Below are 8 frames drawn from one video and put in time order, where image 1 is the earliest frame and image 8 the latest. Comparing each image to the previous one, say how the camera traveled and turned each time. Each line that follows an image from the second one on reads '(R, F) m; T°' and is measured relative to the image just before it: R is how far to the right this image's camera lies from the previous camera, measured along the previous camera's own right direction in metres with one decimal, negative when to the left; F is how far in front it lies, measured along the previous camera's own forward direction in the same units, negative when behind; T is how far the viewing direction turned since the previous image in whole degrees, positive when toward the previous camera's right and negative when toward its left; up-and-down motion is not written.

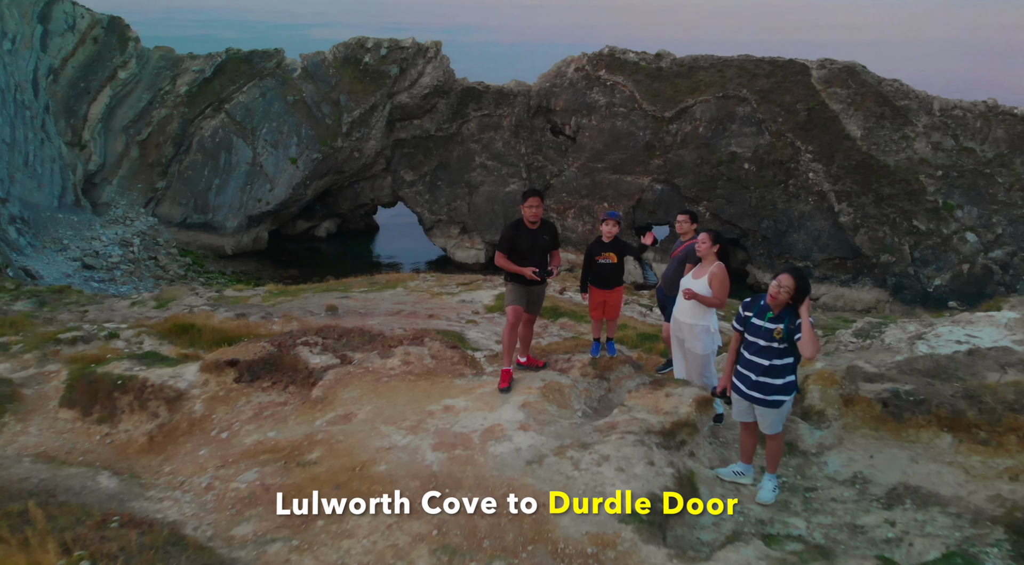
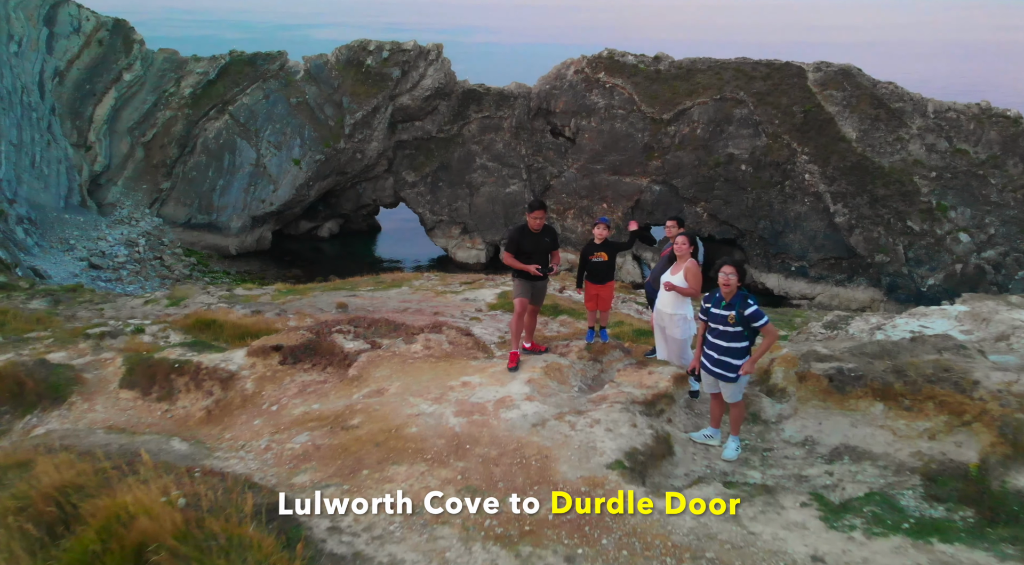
(0.0, -0.6) m; 0°
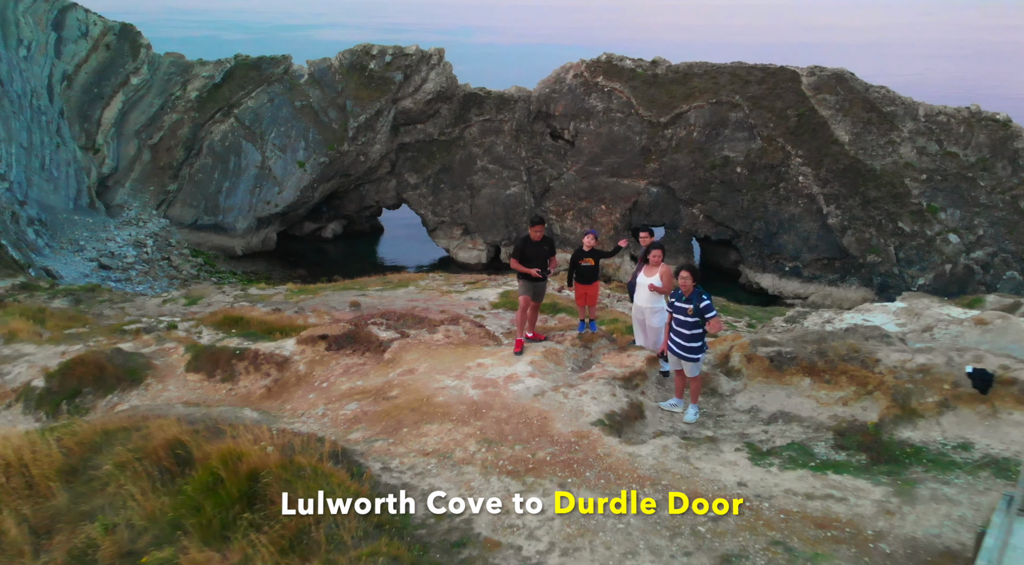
(0.0, -0.9) m; 0°
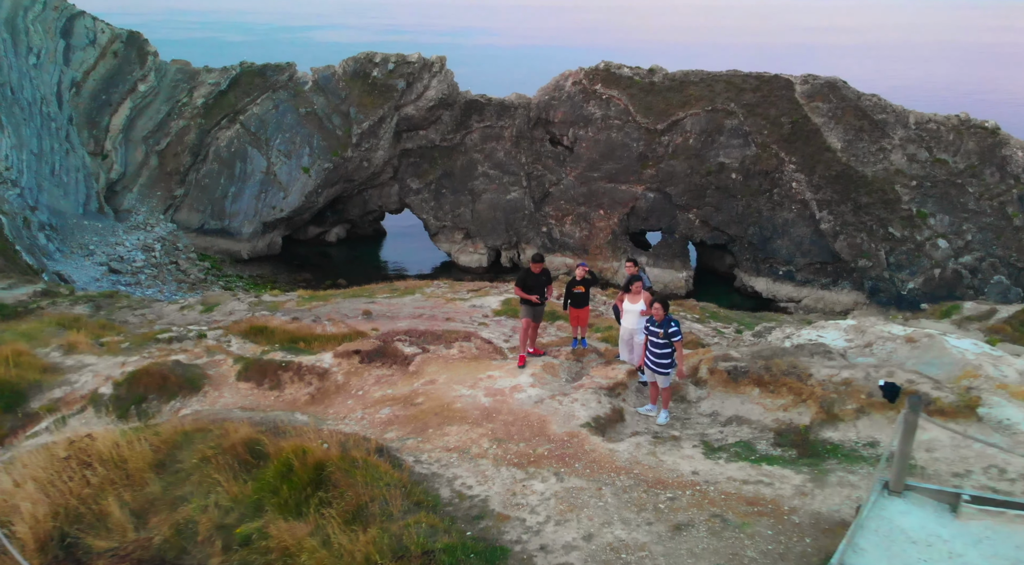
(0.0, -1.0) m; 0°
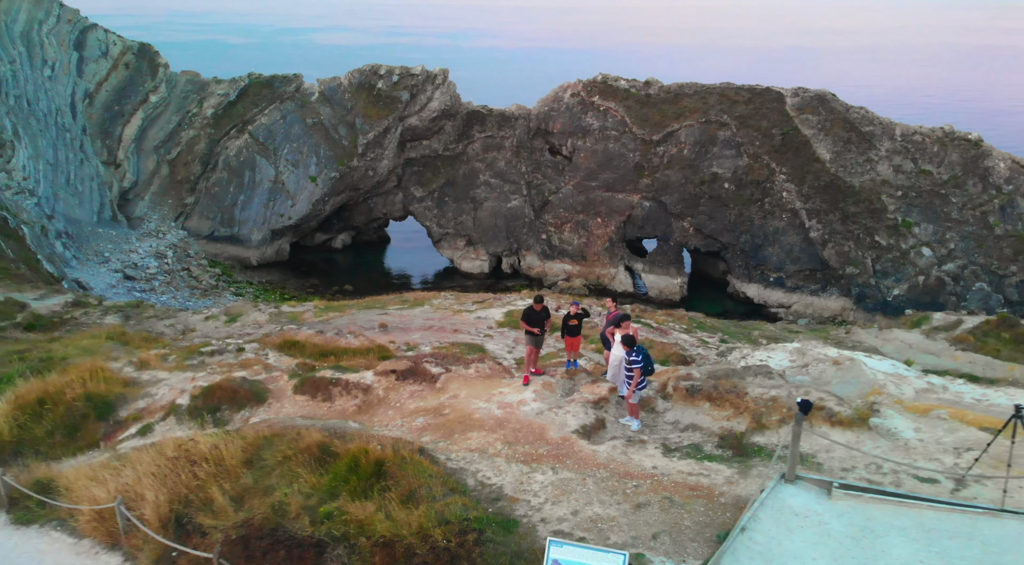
(-0.1, -1.5) m; 0°
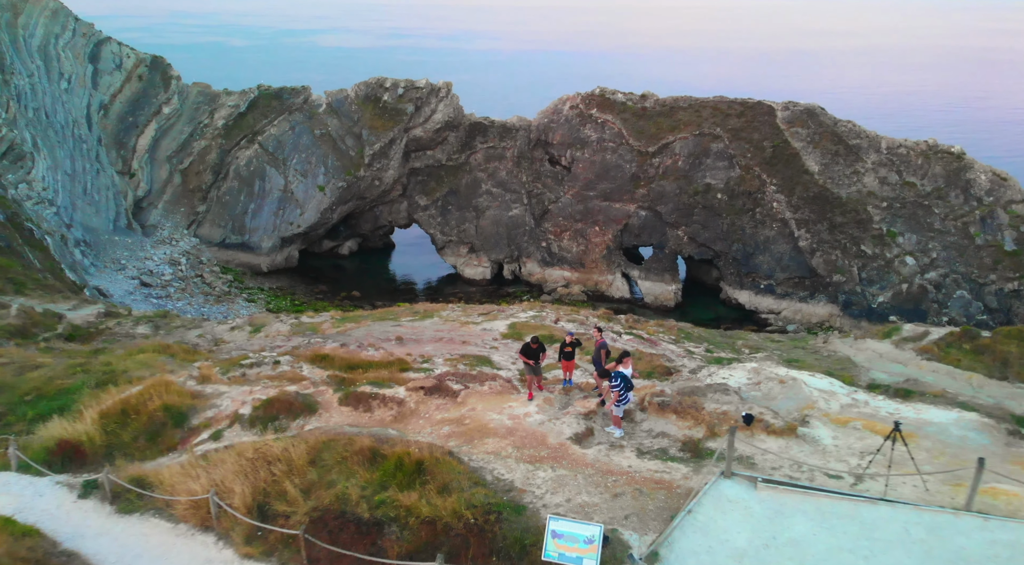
(-0.1, -1.7) m; 0°
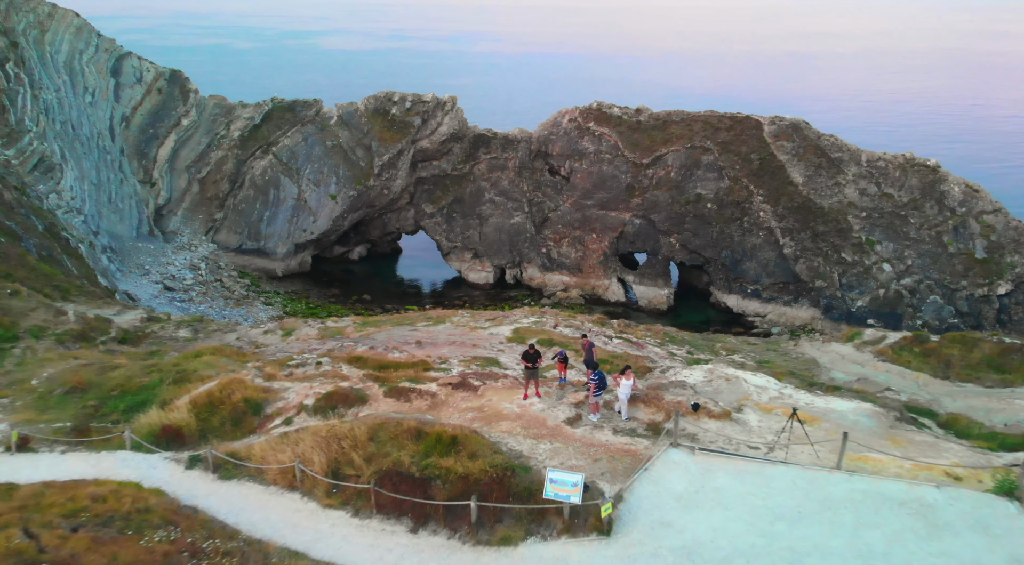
(-0.1, -2.7) m; 0°
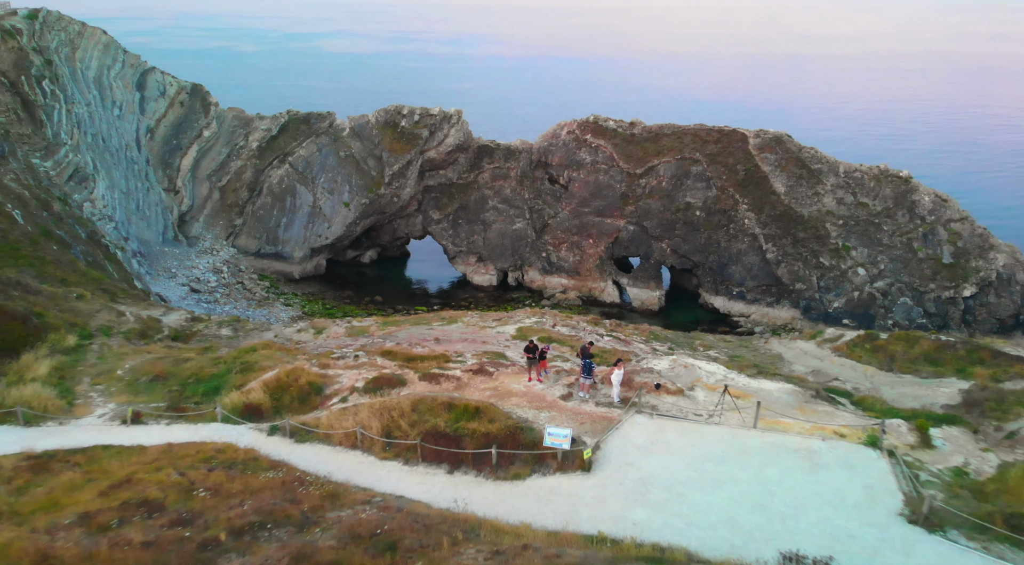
(-0.2, -3.5) m; 0°
